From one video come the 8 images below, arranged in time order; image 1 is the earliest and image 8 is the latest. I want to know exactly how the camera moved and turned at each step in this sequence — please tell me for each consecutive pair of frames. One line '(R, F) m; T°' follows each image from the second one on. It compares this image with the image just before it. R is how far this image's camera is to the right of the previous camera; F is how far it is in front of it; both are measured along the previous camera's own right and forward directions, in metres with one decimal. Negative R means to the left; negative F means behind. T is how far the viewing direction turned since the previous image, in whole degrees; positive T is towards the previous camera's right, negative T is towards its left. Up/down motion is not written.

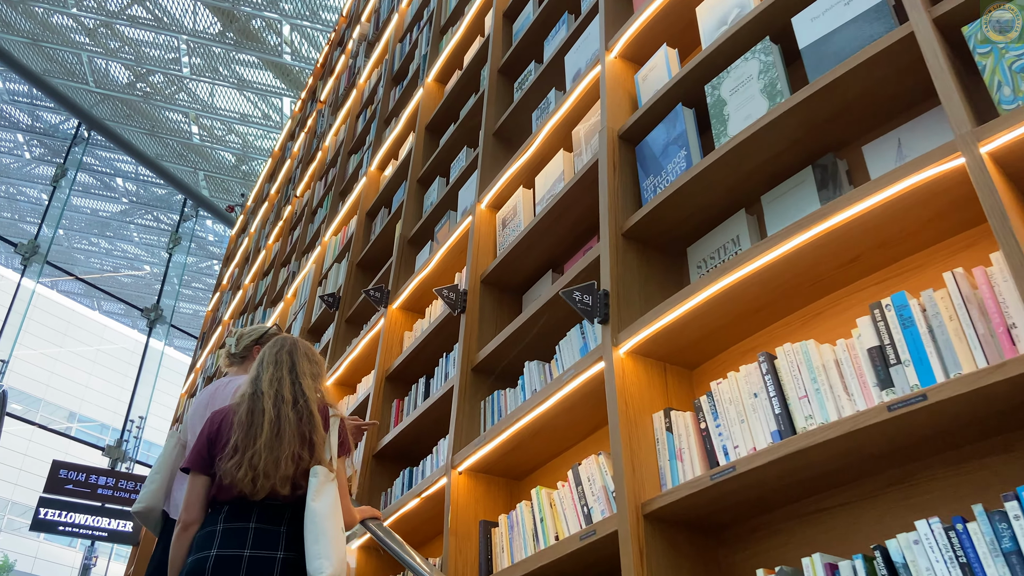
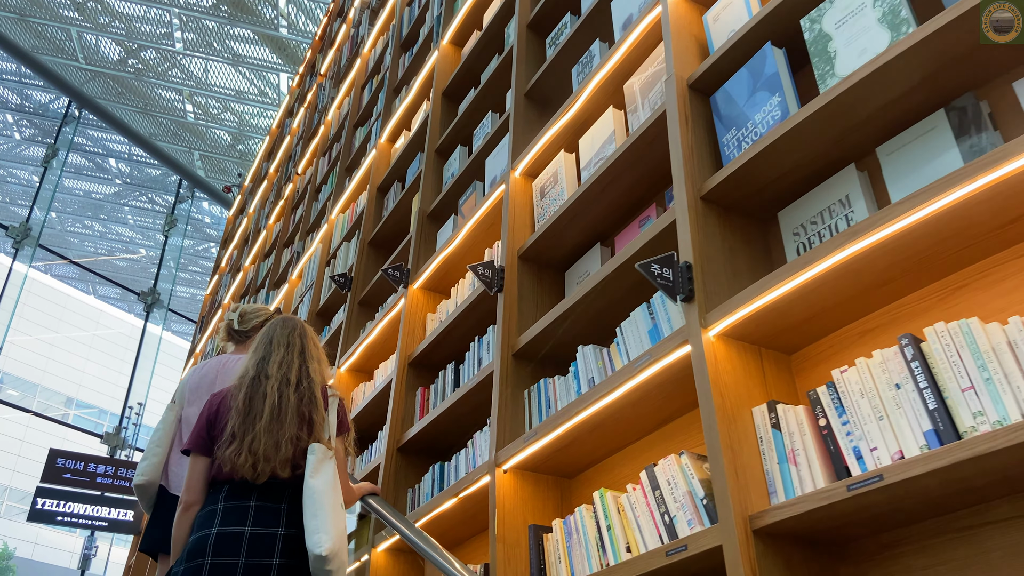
(-0.2, +0.3) m; 0°
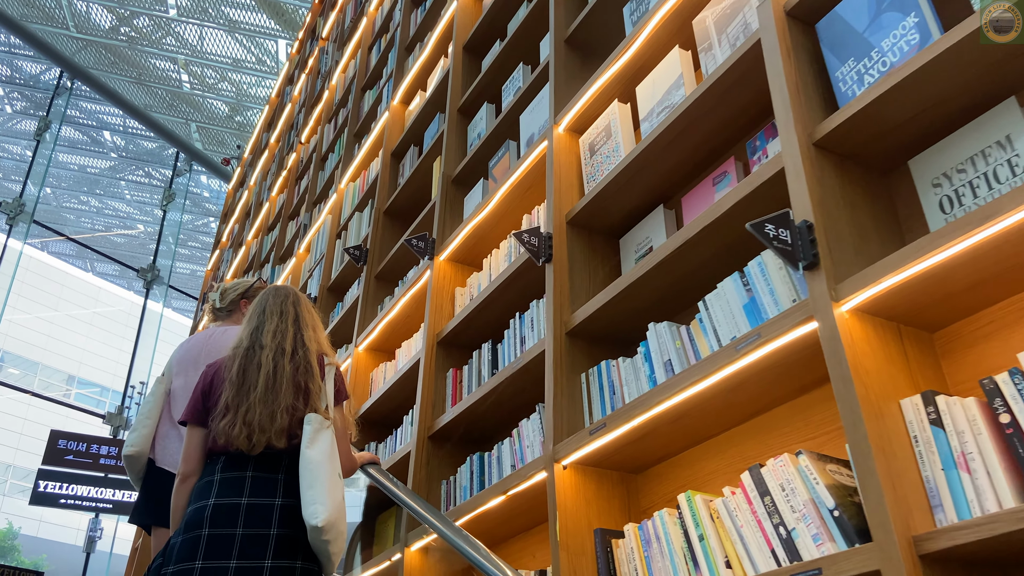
(-0.1, +0.3) m; 0°
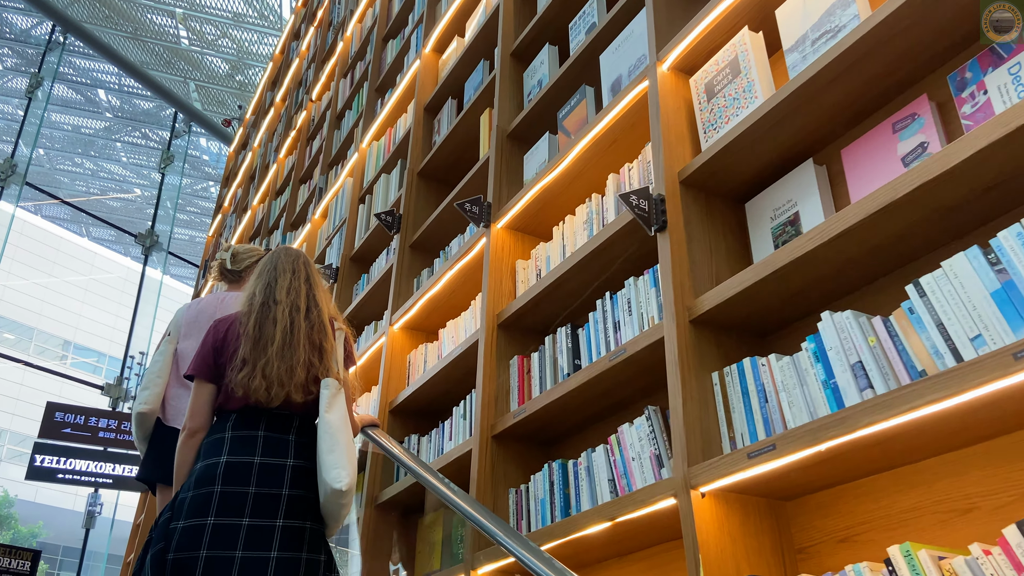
(-0.3, +0.4) m; 0°
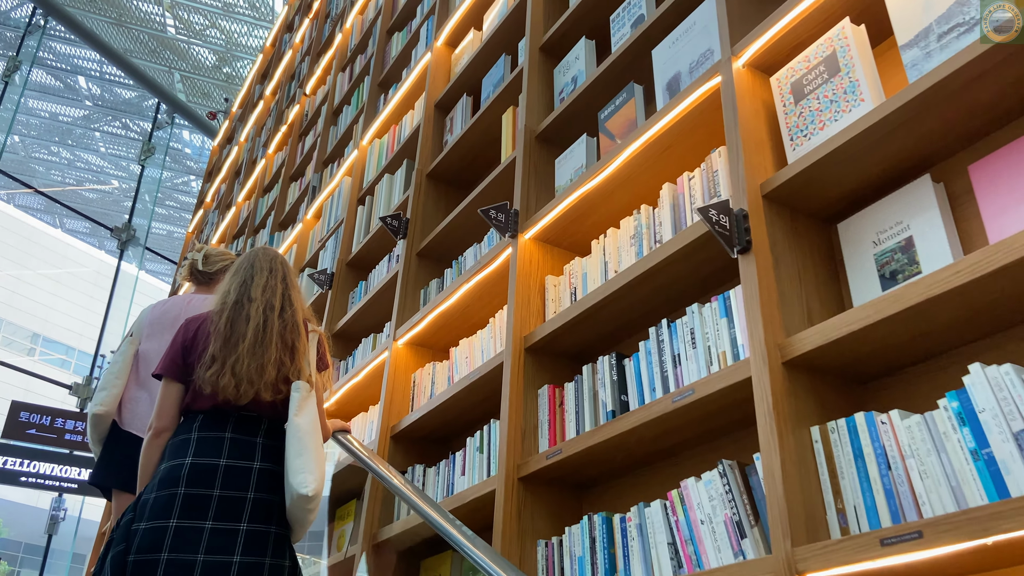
(-0.2, +0.3) m; +2°
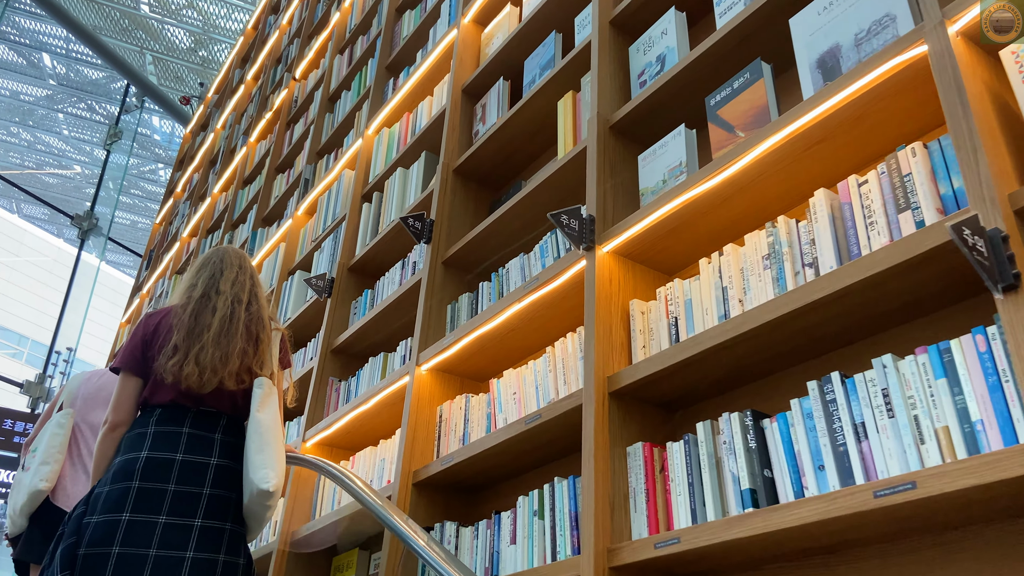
(-0.3, +0.5) m; +2°
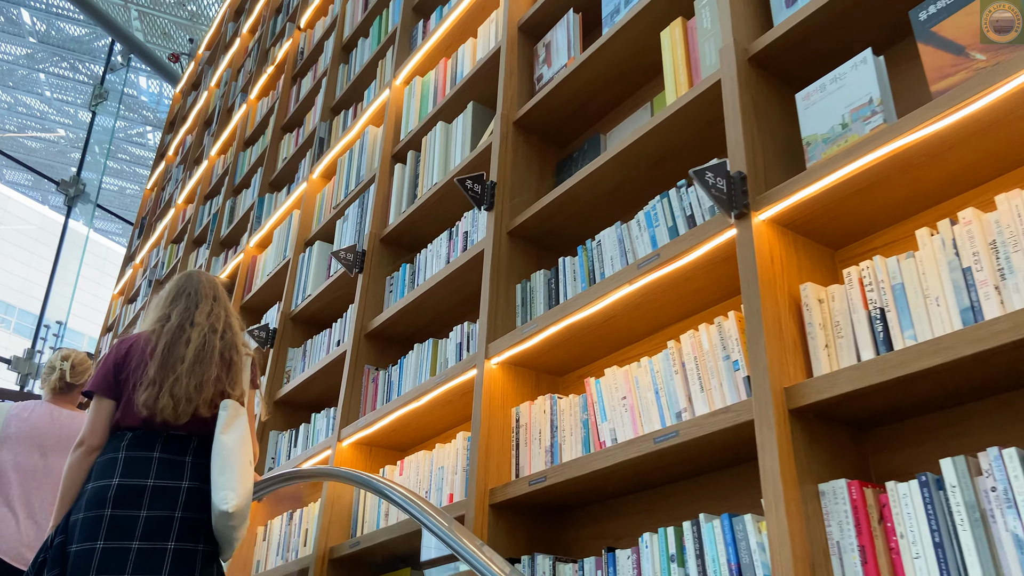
(-0.3, +0.5) m; +1°
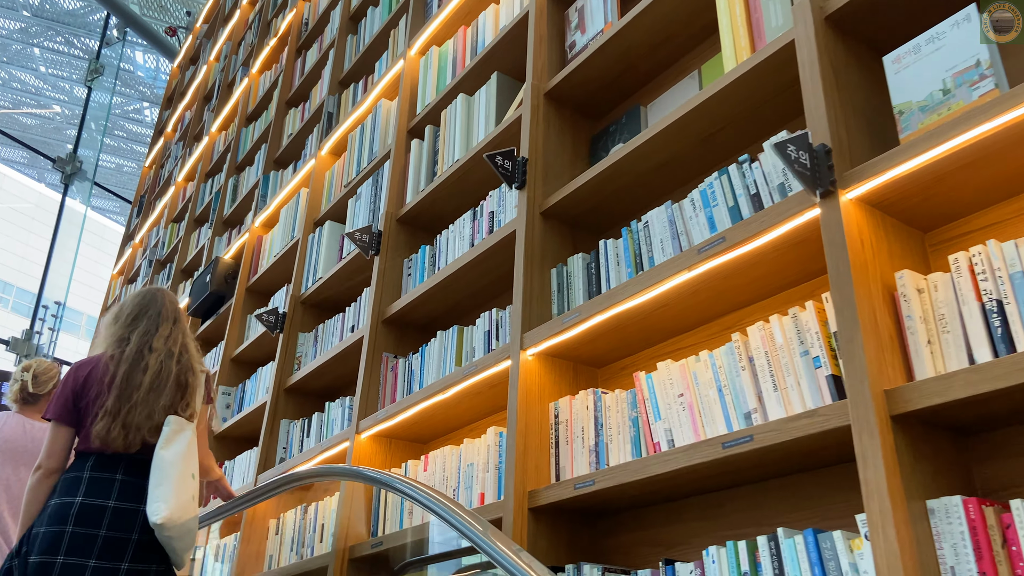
(-0.1, +0.2) m; 0°
